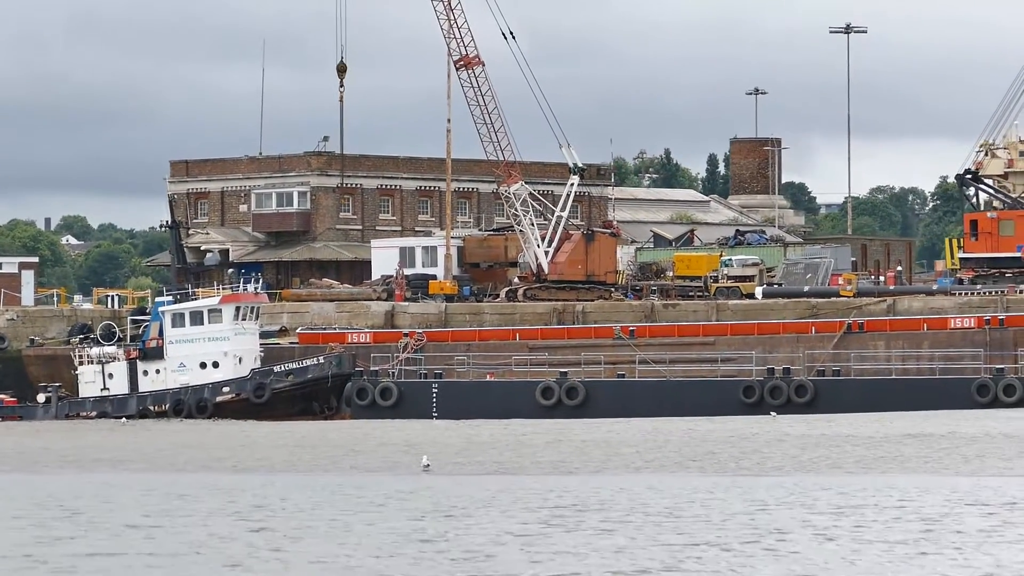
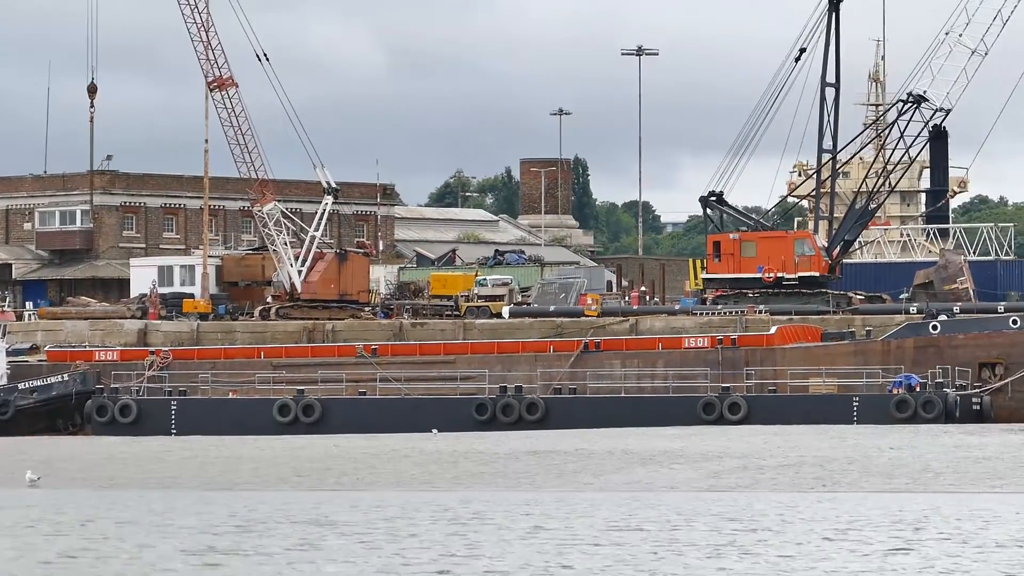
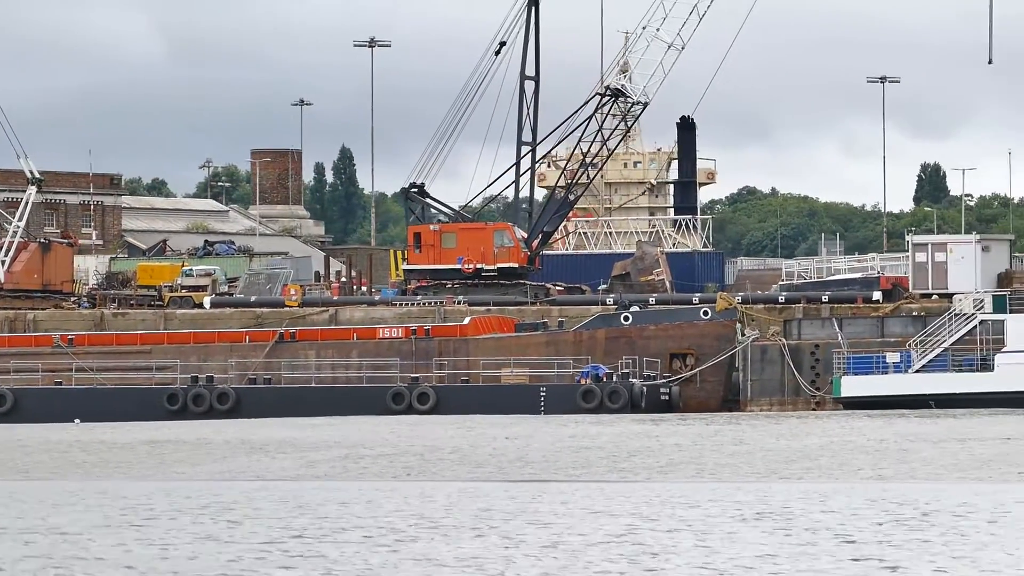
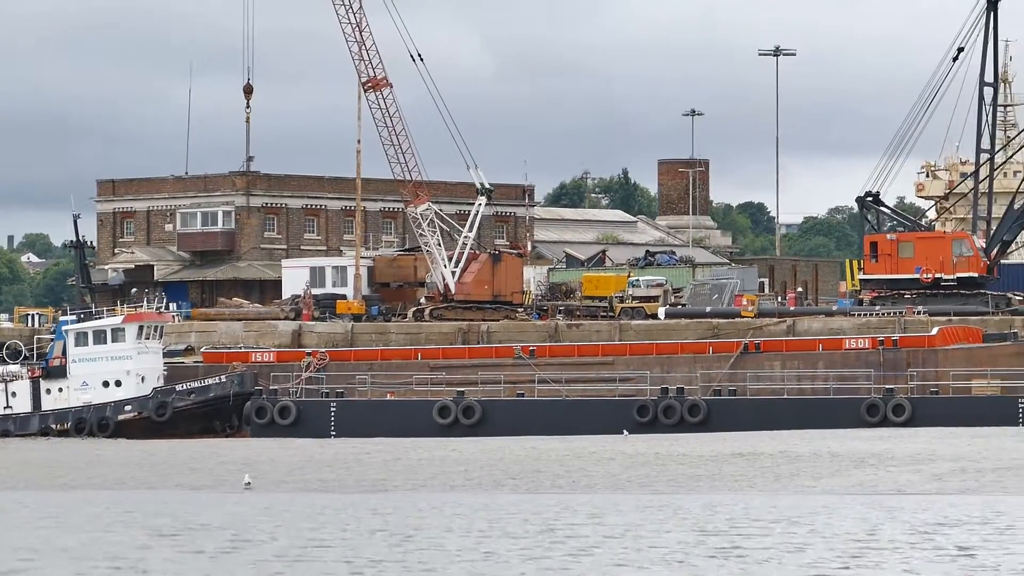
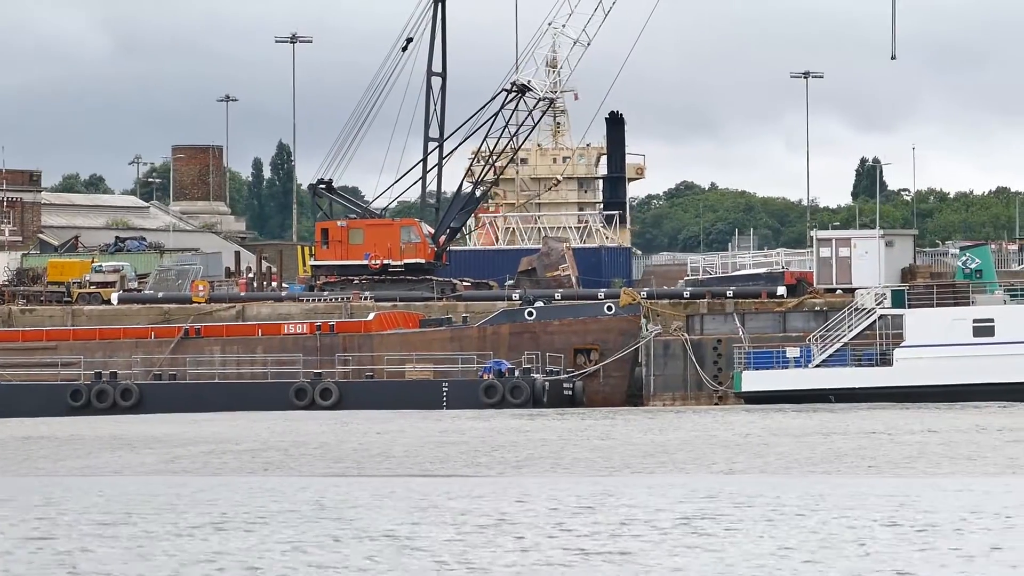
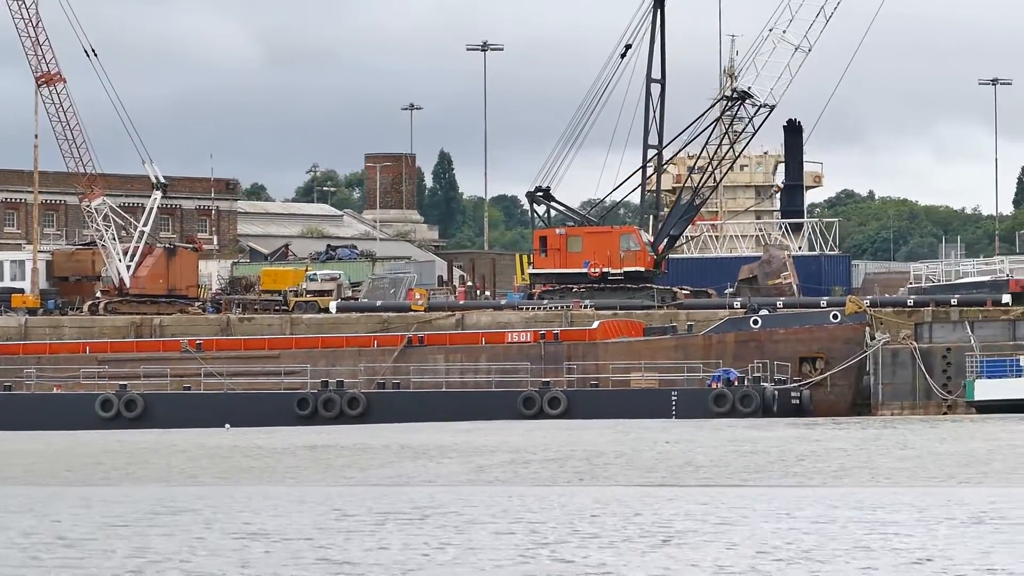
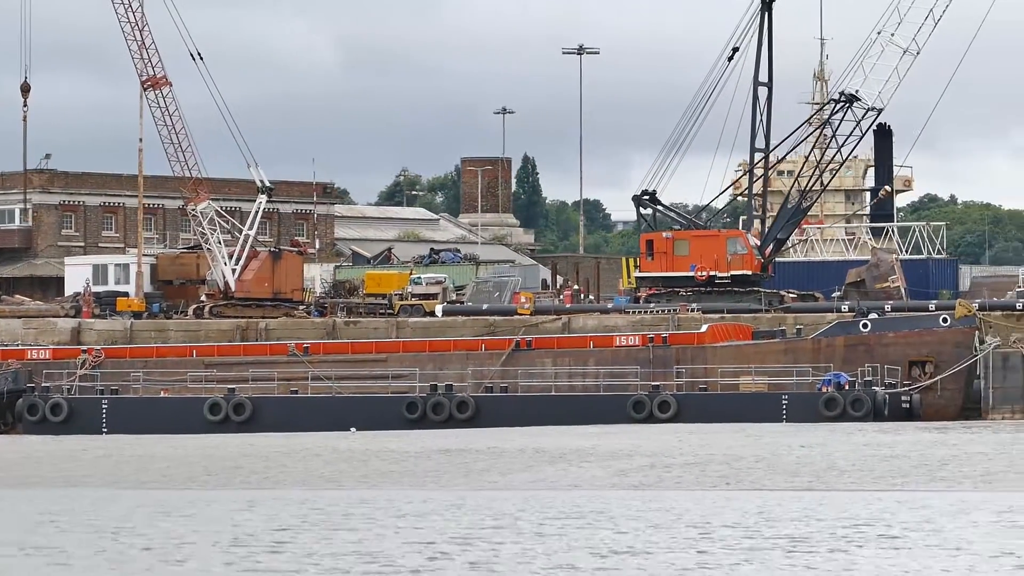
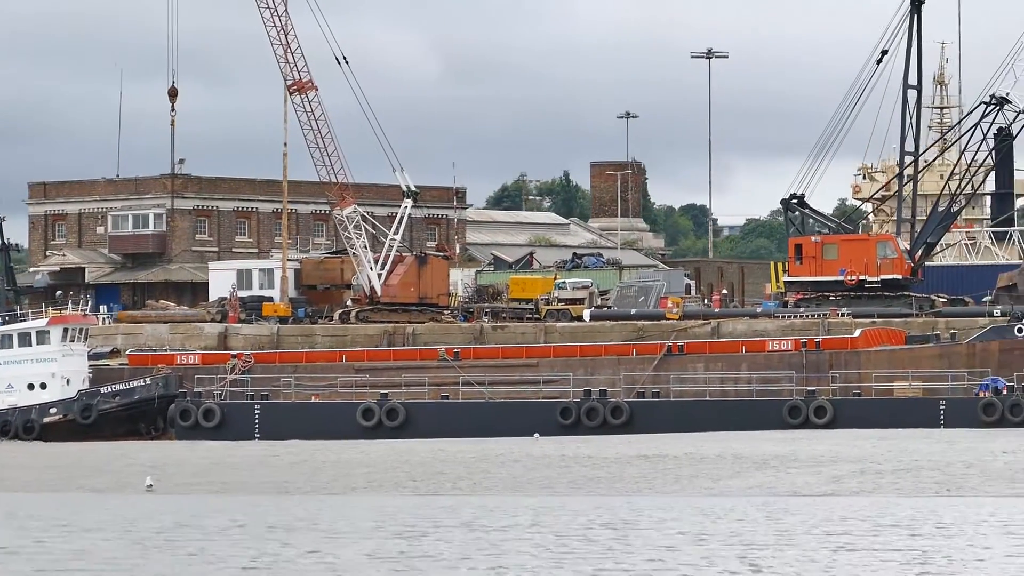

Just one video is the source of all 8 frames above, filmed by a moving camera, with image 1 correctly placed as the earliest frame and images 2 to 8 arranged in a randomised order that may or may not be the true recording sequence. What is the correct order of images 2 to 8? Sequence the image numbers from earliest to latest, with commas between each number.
4, 8, 2, 7, 6, 3, 5
